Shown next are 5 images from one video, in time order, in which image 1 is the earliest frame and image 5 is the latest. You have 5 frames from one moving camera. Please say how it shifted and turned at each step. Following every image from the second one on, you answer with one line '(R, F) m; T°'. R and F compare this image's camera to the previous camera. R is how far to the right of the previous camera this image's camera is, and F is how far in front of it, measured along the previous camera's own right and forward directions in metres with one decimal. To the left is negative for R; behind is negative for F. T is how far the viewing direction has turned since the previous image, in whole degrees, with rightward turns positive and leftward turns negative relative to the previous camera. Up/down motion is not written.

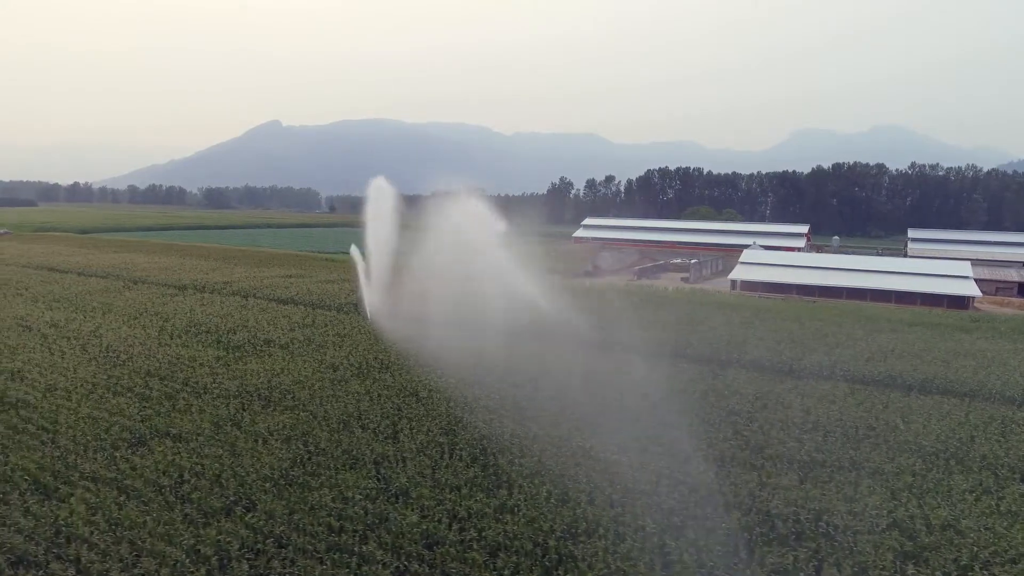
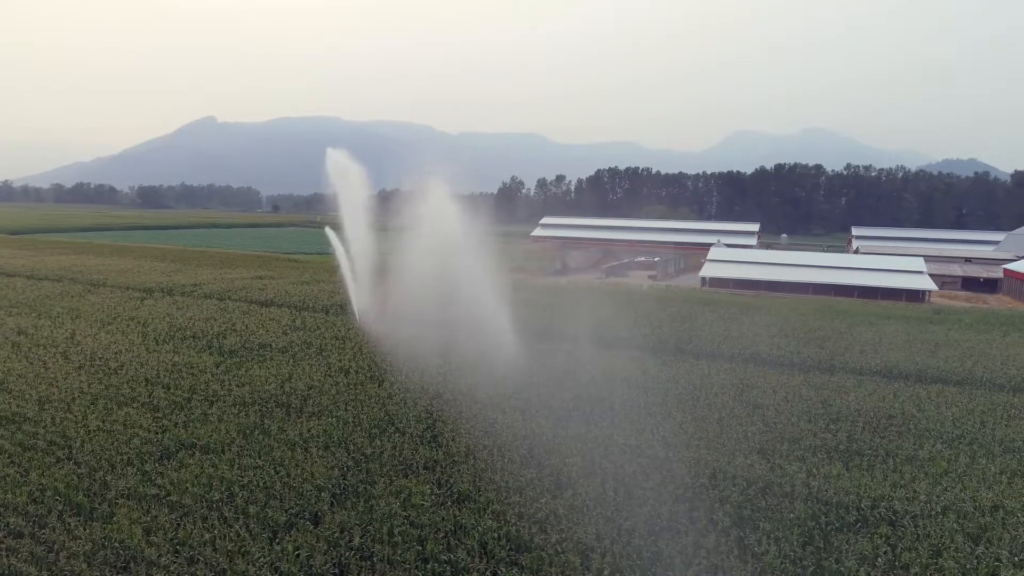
(-1.9, +0.2) m; +5°
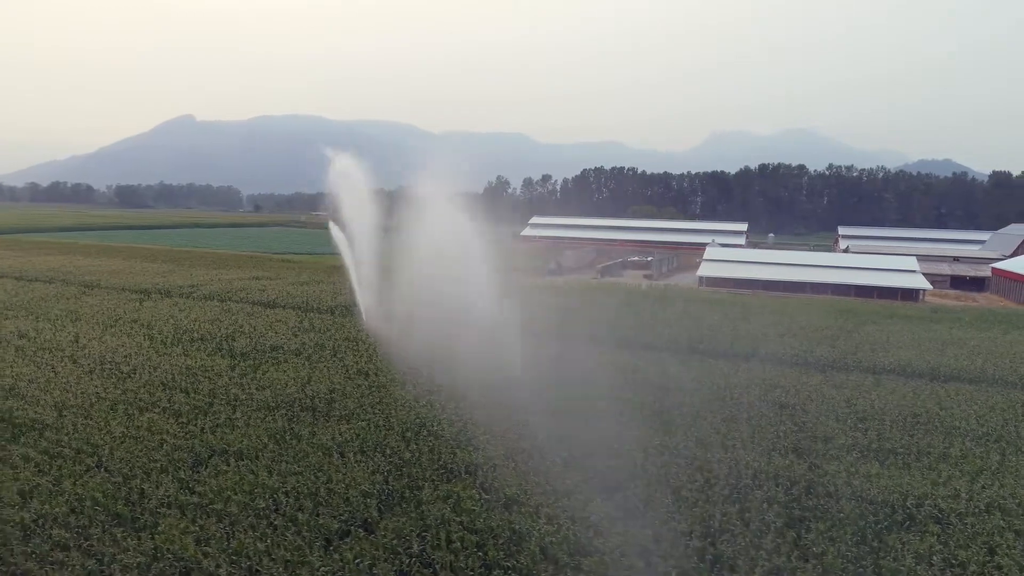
(-1.0, +0.1) m; +2°
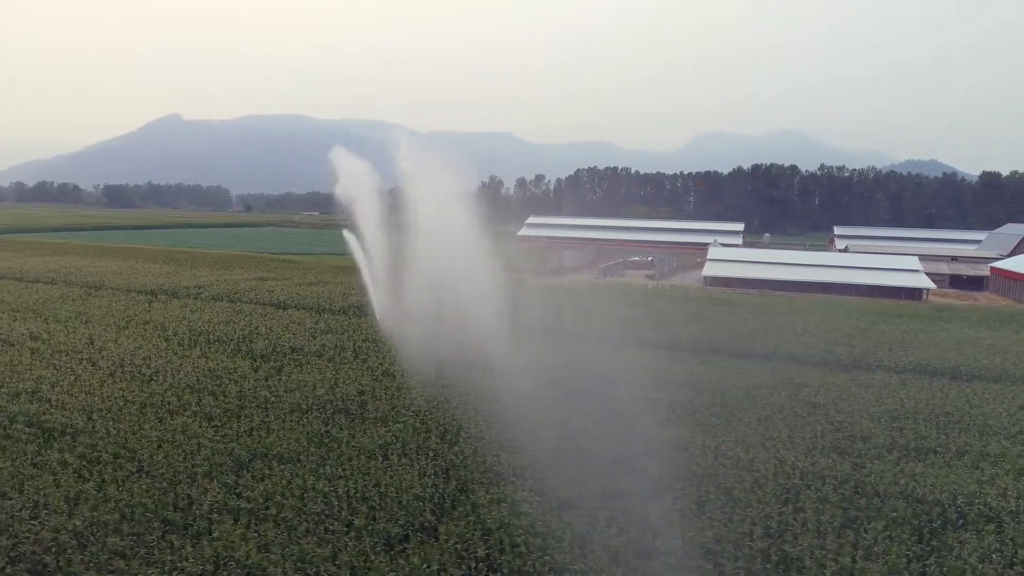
(-1.0, +0.1) m; +1°
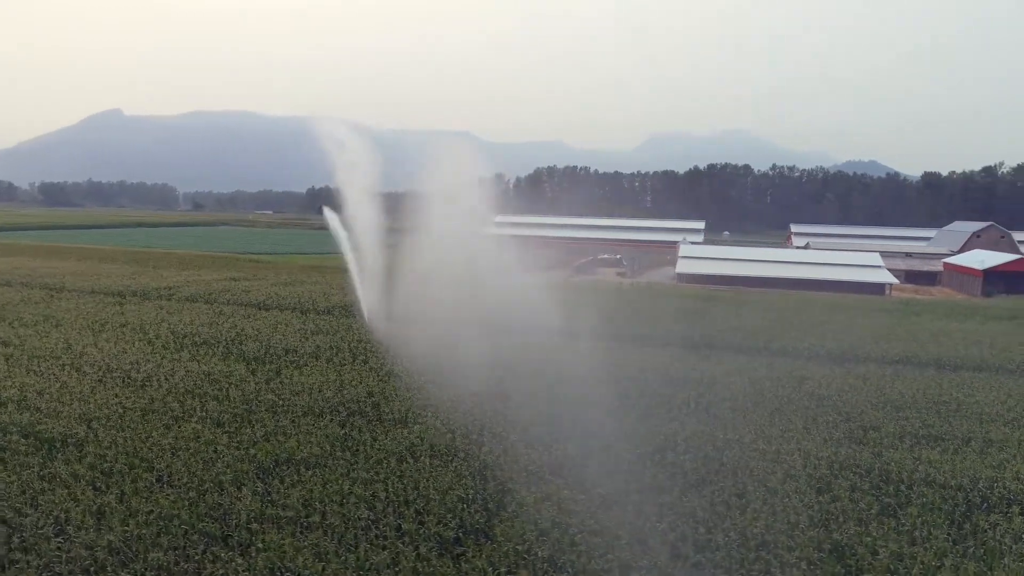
(-1.3, +0.2) m; +4°
